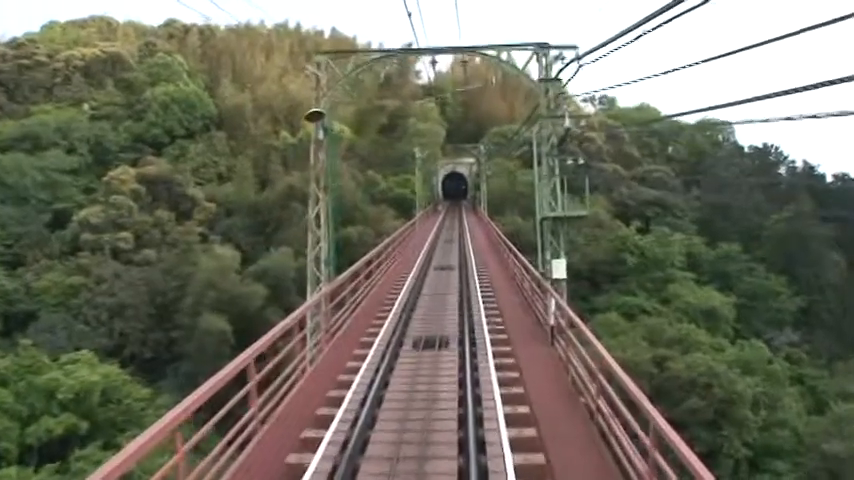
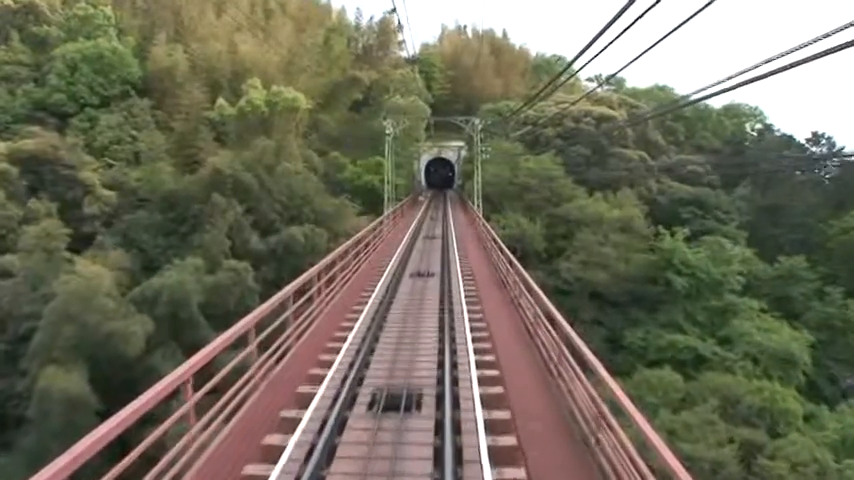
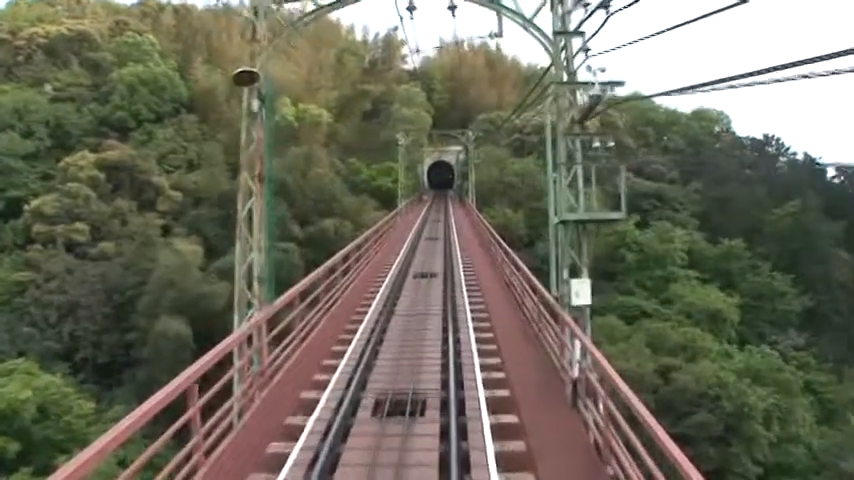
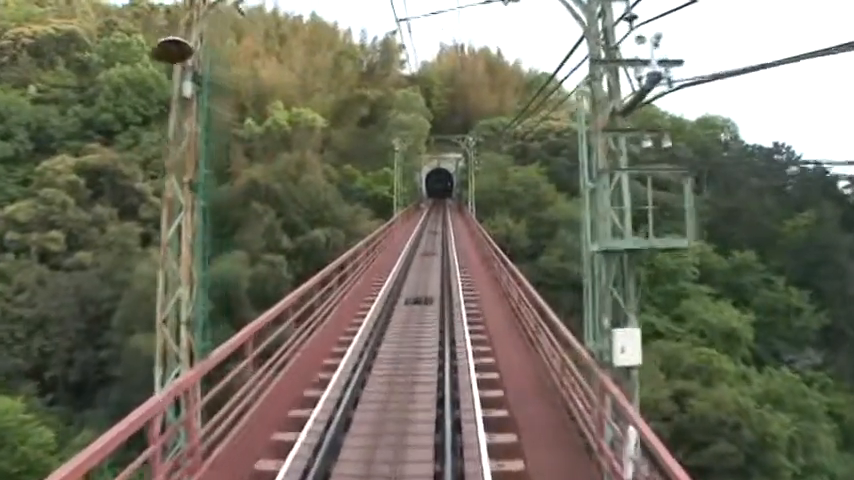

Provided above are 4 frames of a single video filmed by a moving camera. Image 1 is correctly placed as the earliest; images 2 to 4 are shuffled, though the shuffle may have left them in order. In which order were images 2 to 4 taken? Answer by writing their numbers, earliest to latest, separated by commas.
3, 4, 2
